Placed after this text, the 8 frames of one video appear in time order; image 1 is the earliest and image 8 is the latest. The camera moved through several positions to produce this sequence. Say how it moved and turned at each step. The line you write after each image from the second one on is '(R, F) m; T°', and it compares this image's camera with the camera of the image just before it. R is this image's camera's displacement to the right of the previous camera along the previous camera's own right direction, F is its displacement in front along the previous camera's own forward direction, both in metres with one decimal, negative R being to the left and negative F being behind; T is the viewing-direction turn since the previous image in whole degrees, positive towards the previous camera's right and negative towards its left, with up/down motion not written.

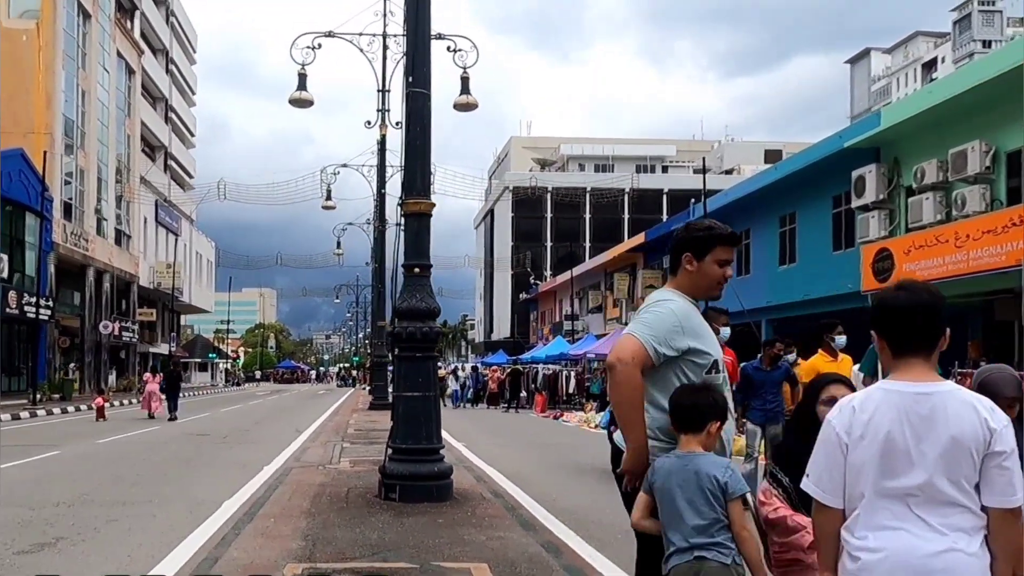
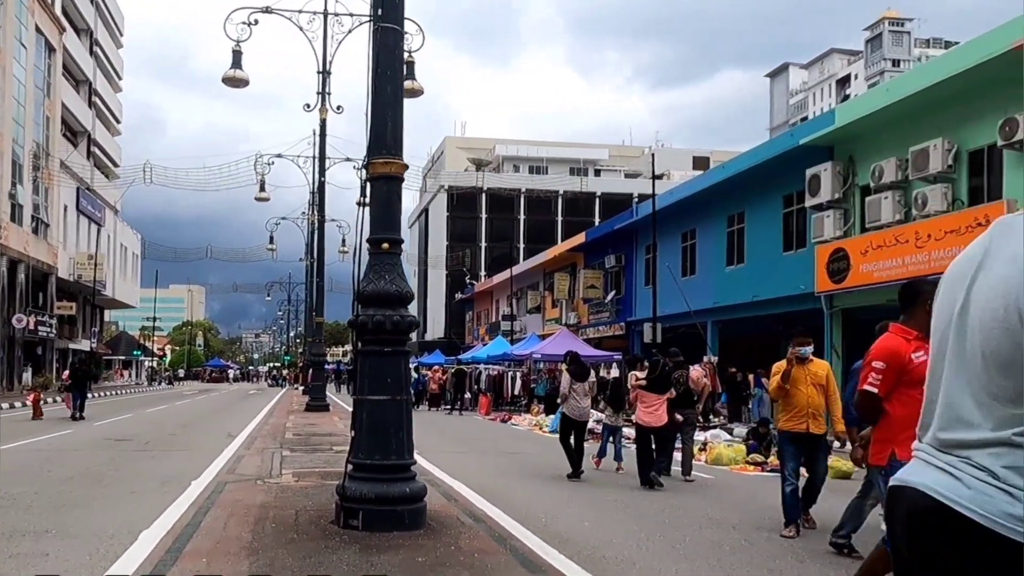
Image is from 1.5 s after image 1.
(-0.2, +0.9) m; +4°
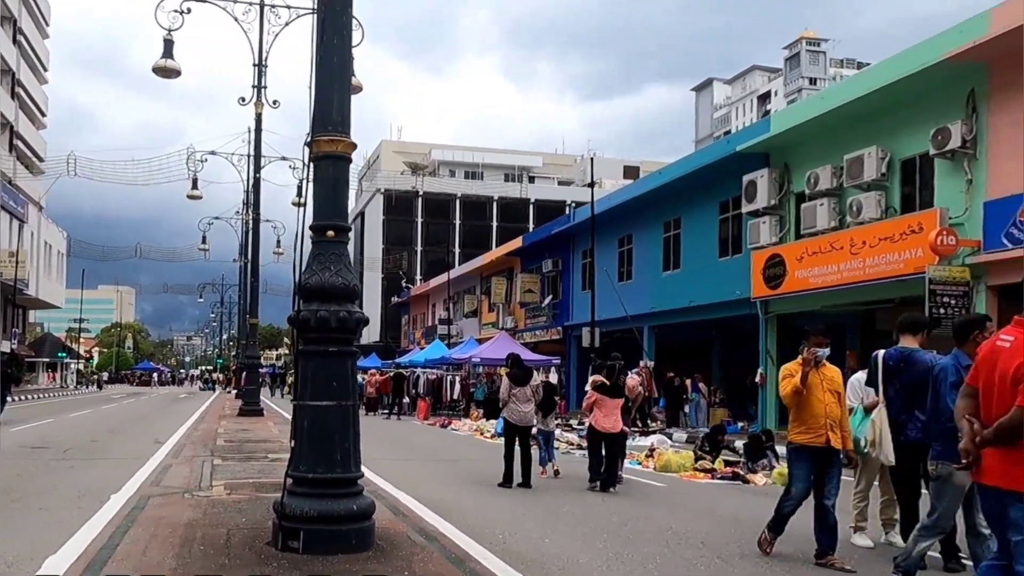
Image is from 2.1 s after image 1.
(-0.1, +0.4) m; +4°
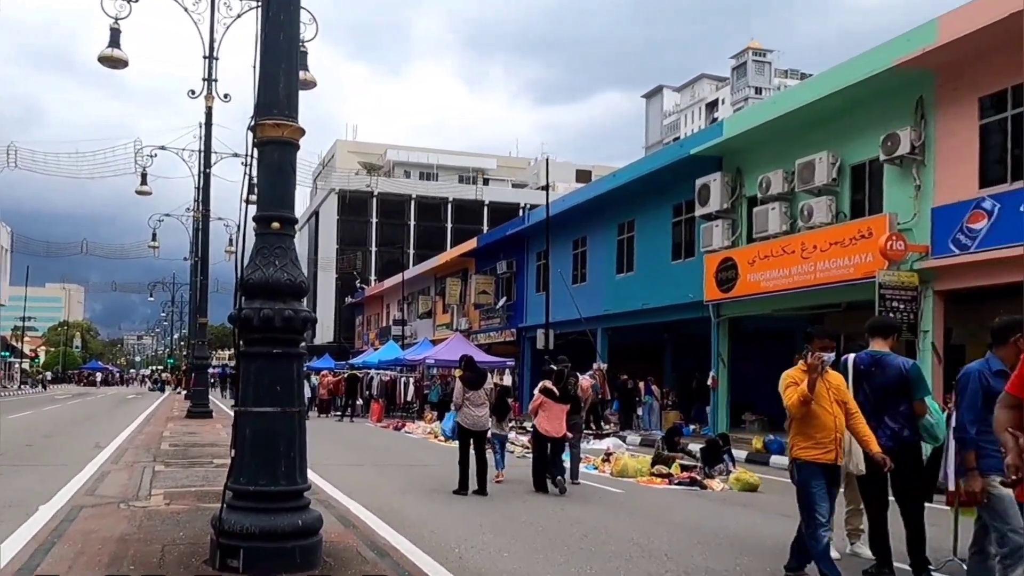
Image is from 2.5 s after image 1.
(0.0, +0.2) m; +3°
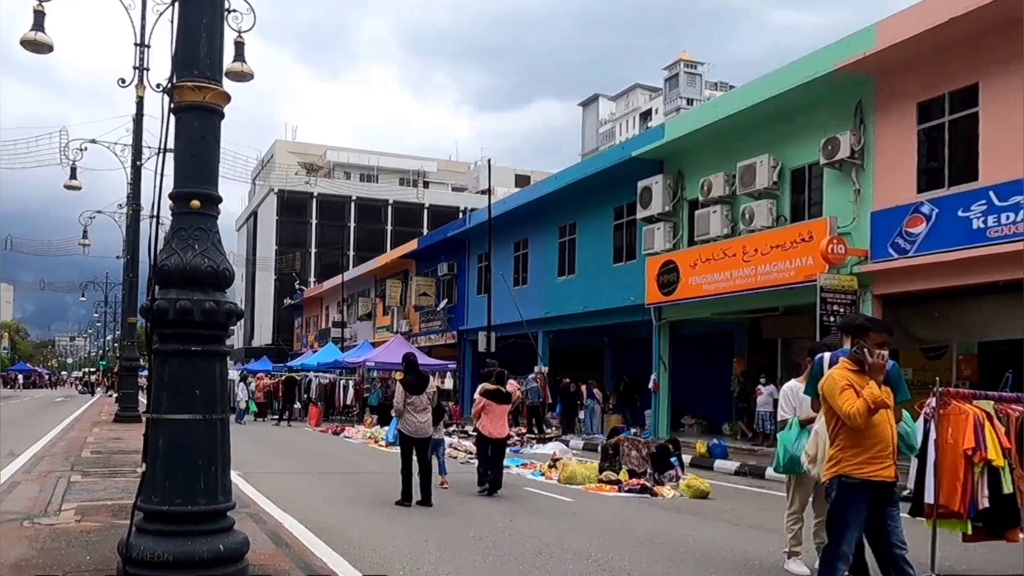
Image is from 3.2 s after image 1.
(0.0, +0.3) m; +4°
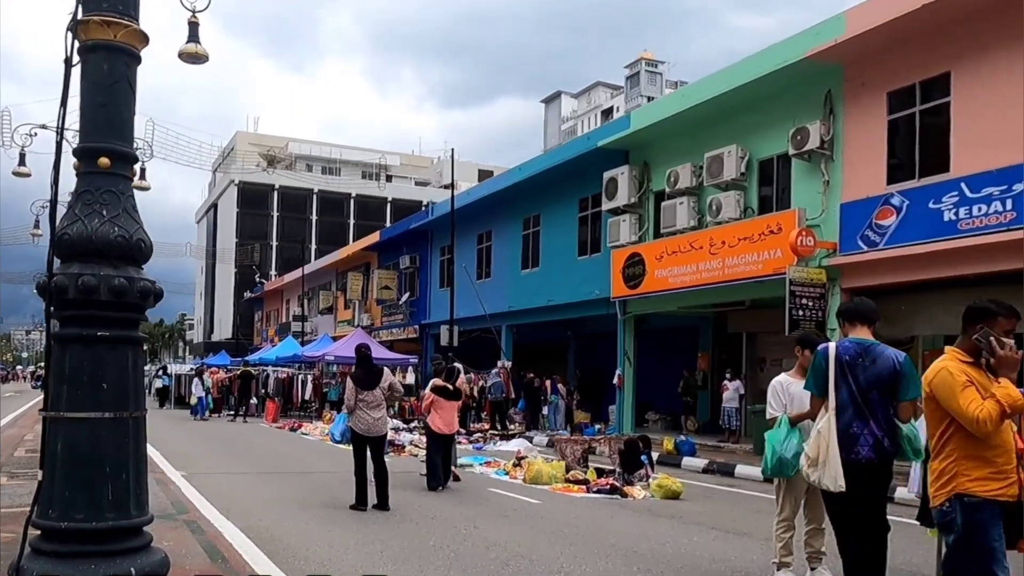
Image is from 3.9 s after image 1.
(0.0, +0.5) m; +2°
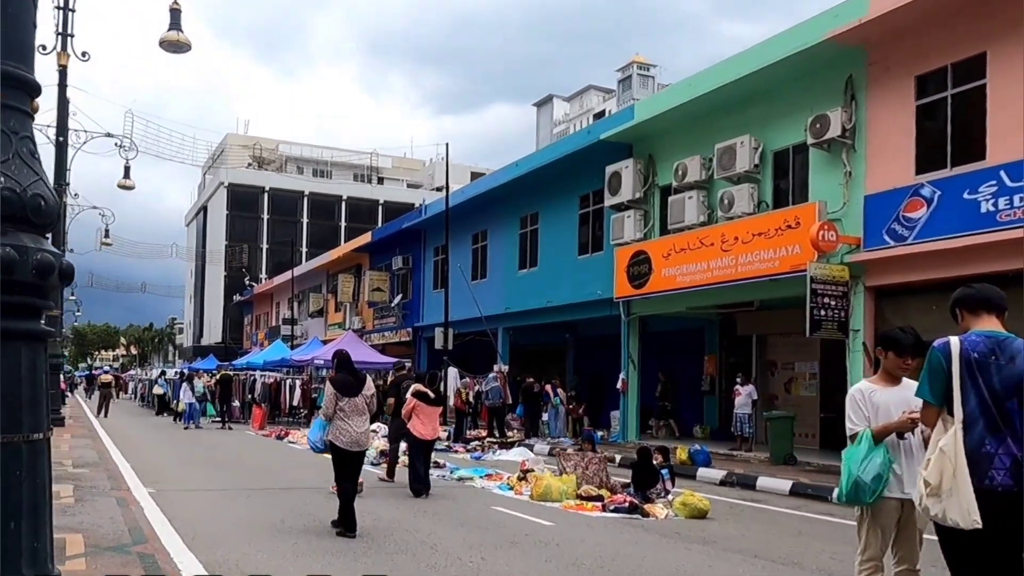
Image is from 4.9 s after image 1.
(-0.2, +1.1) m; 0°
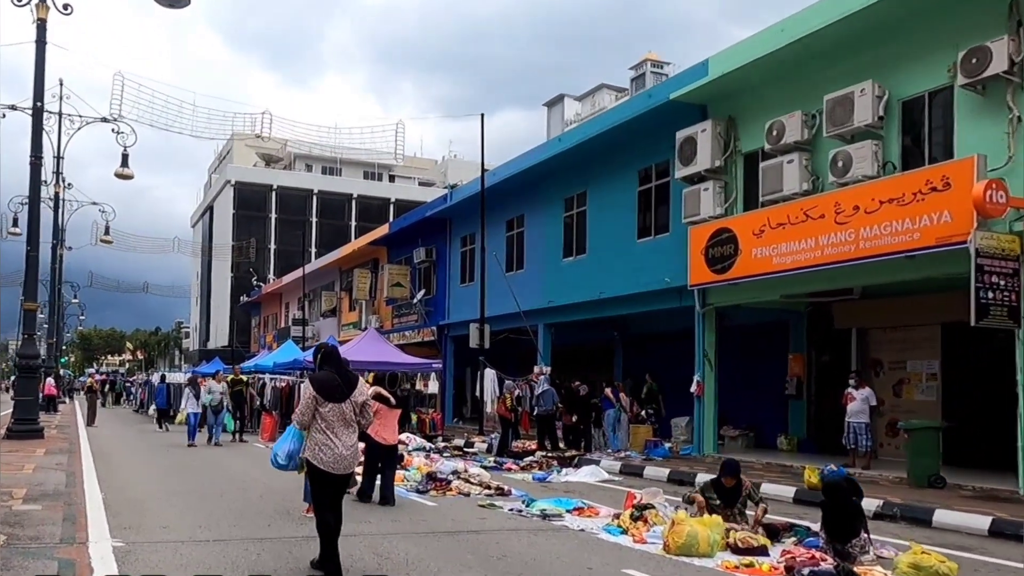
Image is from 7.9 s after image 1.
(-1.0, +3.3) m; 0°
